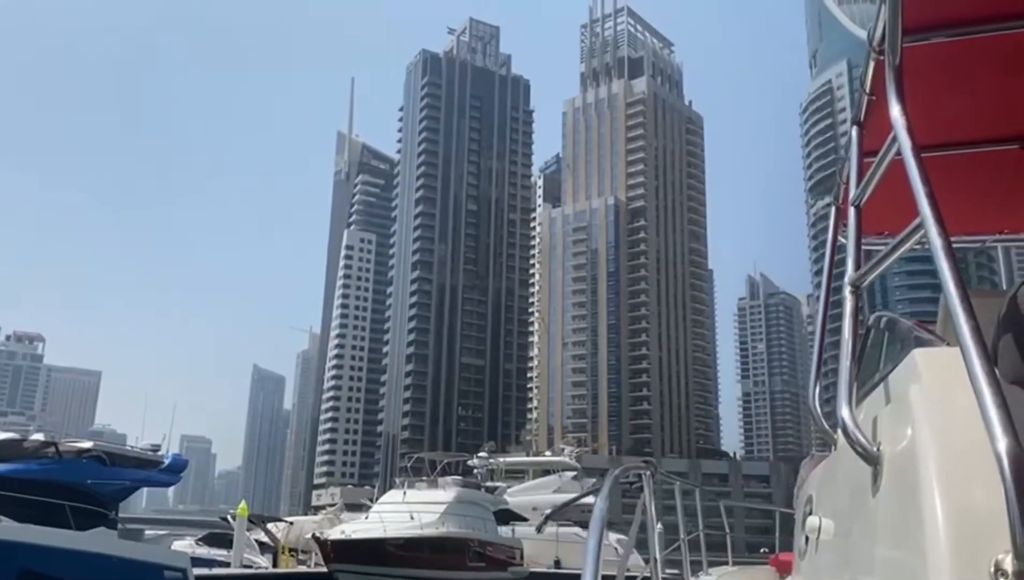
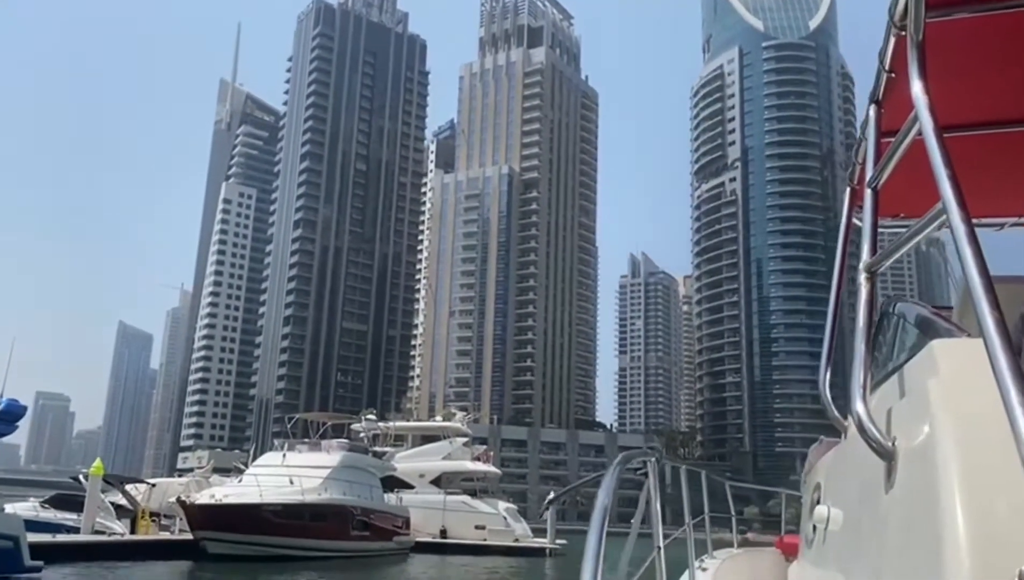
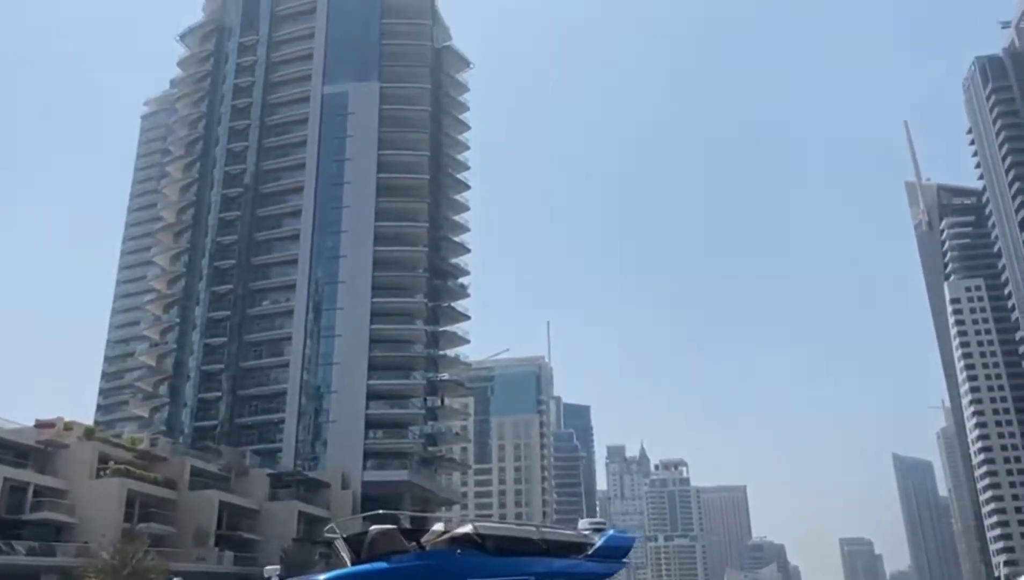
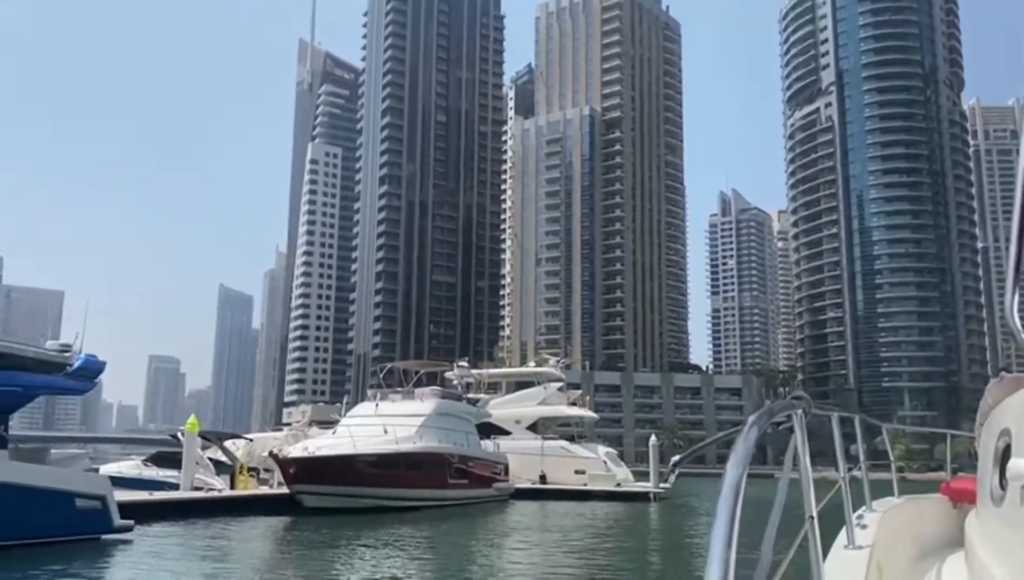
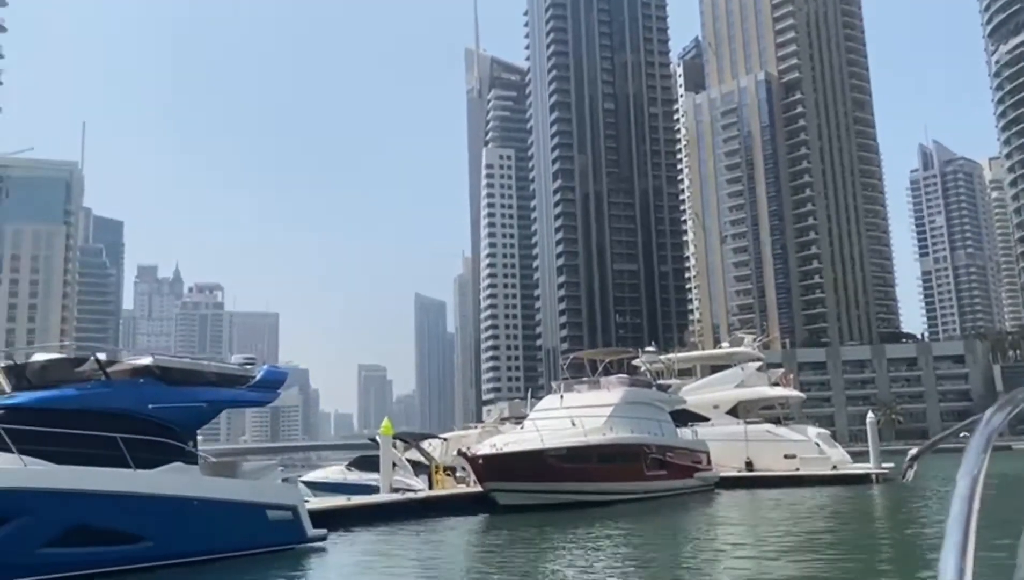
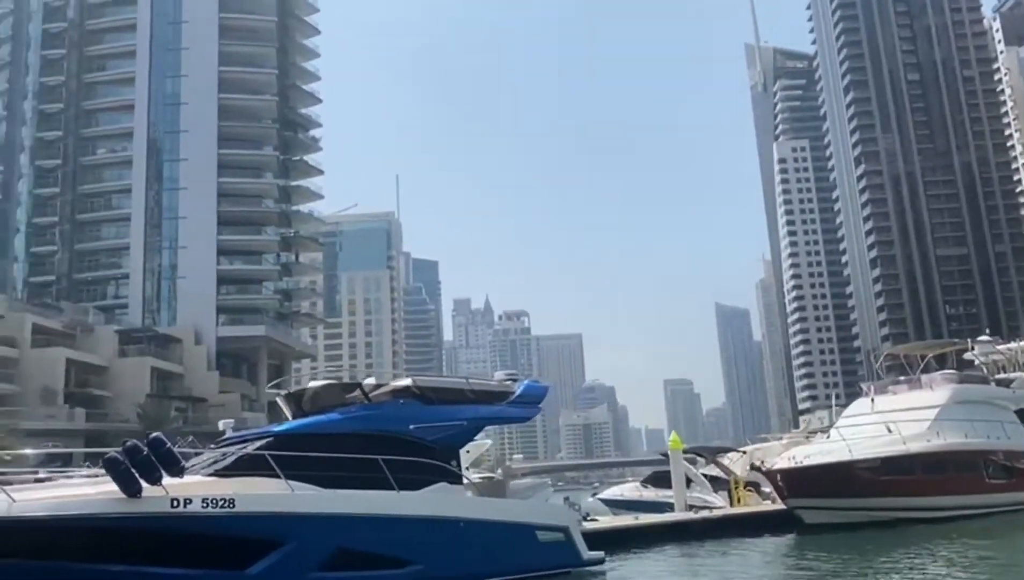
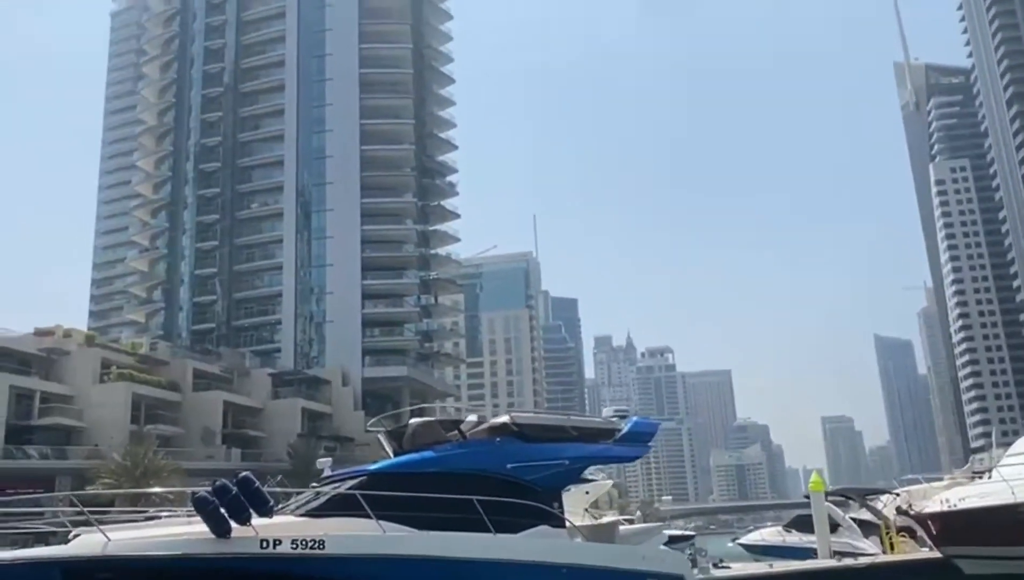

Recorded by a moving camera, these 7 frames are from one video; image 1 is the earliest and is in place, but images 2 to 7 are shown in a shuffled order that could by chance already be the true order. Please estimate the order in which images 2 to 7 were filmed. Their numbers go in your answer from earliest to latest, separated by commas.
2, 4, 5, 6, 7, 3
